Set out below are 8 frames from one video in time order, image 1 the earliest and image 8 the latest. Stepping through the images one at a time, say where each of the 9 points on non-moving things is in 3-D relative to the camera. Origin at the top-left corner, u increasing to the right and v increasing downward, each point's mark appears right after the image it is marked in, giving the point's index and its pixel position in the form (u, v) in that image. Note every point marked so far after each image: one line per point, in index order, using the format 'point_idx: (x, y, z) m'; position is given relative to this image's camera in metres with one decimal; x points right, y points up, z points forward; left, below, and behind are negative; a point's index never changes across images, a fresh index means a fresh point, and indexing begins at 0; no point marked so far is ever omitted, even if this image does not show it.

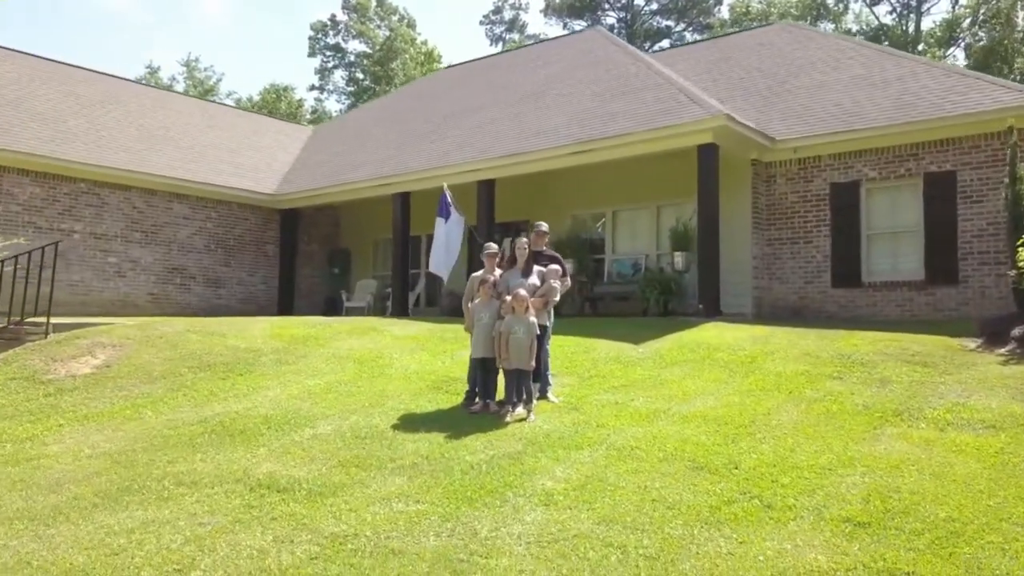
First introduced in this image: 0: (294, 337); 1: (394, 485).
0: (-2.8, -0.6, +10.6) m
1: (-0.8, -1.2, +5.3) m
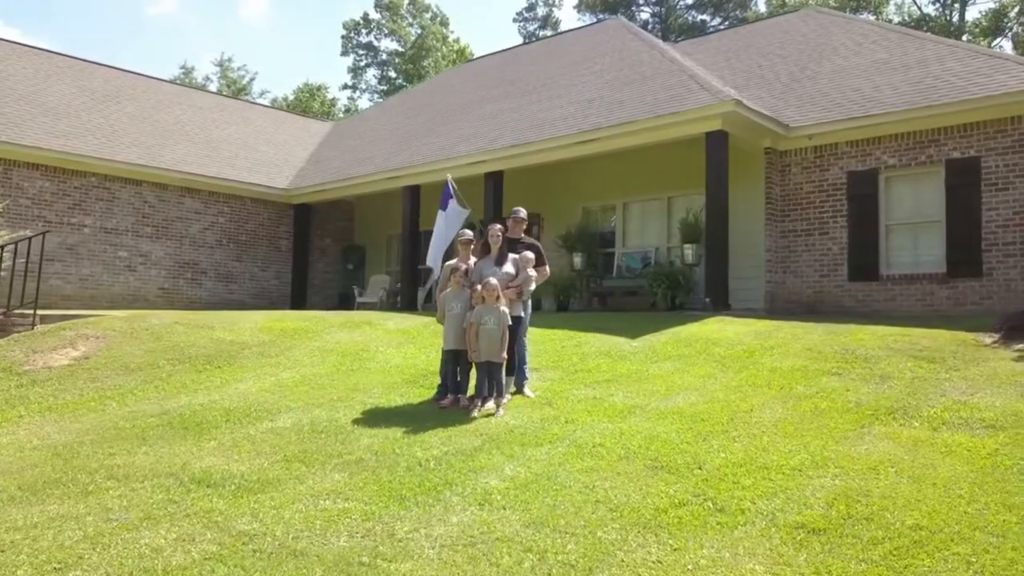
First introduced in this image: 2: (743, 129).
0: (-2.9, -0.5, +10.4) m
1: (-1.1, -1.1, +5.0) m
2: (+3.3, +2.3, +11.9) m
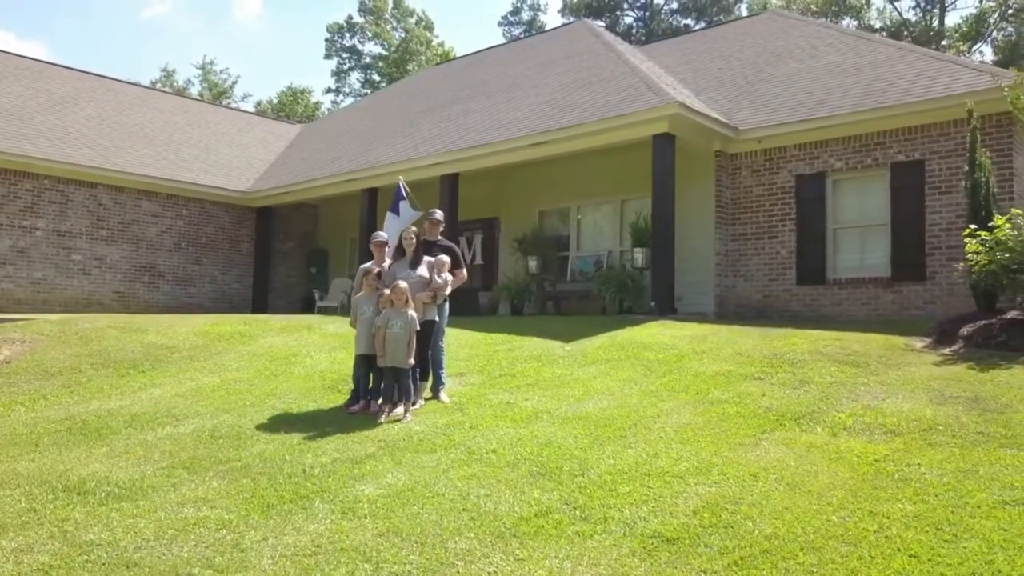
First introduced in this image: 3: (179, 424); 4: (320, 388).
0: (-3.6, -0.5, +10.3) m
1: (-1.8, -1.2, +4.9) m
2: (+2.5, +2.2, +11.8) m
3: (-2.6, -1.1, +6.5) m
4: (-1.7, -0.9, +7.6) m
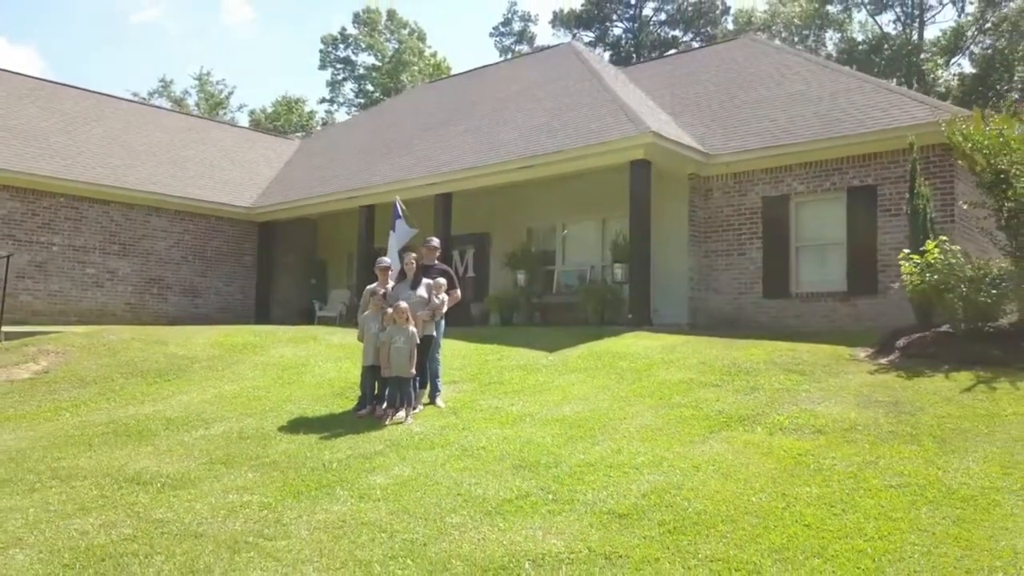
0: (-3.8, -0.7, +11.3) m
1: (-1.9, -1.3, +5.9) m
2: (+2.3, +2.0, +12.9) m
3: (-2.7, -1.2, +7.5) m
4: (-1.9, -1.1, +8.6) m
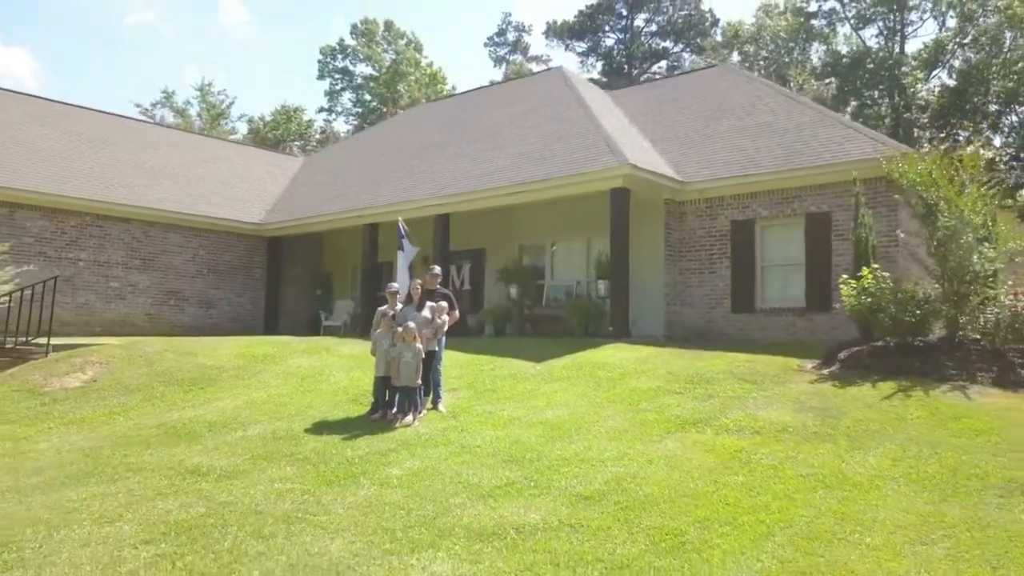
0: (-3.9, -1.0, +12.6) m
1: (-2.0, -1.6, +7.2) m
2: (+2.2, +1.7, +14.2) m
3: (-2.8, -1.5, +8.8) m
4: (-2.0, -1.3, +10.0) m
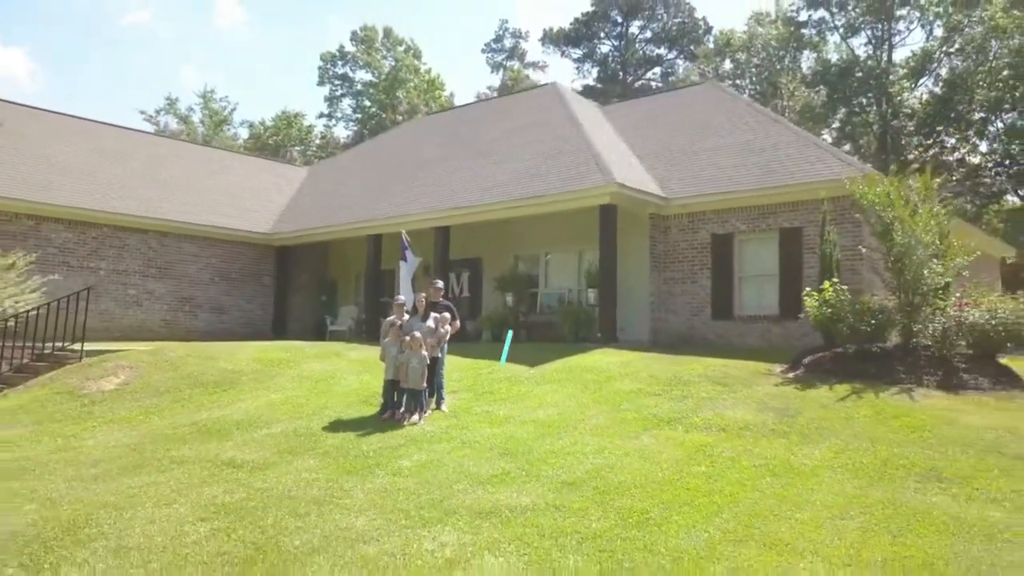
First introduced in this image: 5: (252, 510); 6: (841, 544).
0: (-3.9, -1.2, +13.7) m
1: (-2.0, -1.7, +8.3) m
2: (+2.1, +1.6, +15.3) m
3: (-2.9, -1.6, +9.9) m
4: (-2.0, -1.5, +11.0) m
5: (-2.1, -1.8, +6.7) m
6: (+2.2, -1.7, +5.5) m
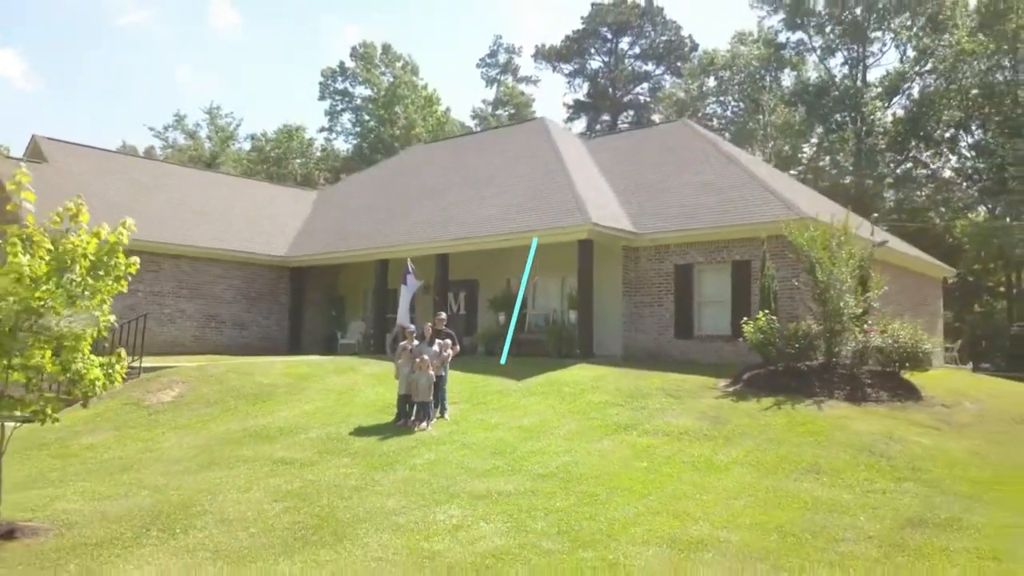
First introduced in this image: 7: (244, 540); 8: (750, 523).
0: (-4.1, -1.6, +16.1) m
1: (-2.2, -2.2, +10.7) m
2: (+2.0, +1.1, +17.8) m
3: (-3.0, -2.1, +12.3) m
4: (-2.2, -2.0, +13.5) m
5: (-2.2, -2.2, +9.1) m
6: (+2.0, -2.1, +7.9) m
7: (-2.4, -2.3, +7.5) m
8: (+2.2, -2.2, +7.7) m
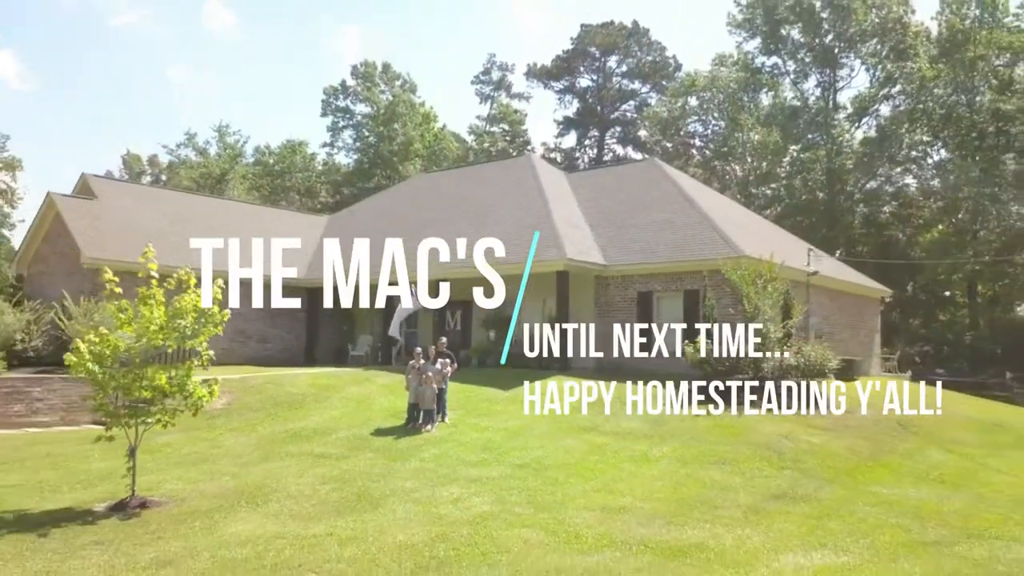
0: (-4.4, -2.2, +19.4) m
1: (-2.4, -2.8, +14.0) m
2: (+1.7, +0.5, +21.1) m
3: (-3.3, -2.7, +15.6) m
4: (-2.5, -2.6, +16.8) m
5: (-2.4, -2.8, +12.4) m
6: (+1.8, -2.7, +11.3) m
7: (-2.6, -2.8, +10.8) m
8: (+2.0, -2.7, +11.0) m
